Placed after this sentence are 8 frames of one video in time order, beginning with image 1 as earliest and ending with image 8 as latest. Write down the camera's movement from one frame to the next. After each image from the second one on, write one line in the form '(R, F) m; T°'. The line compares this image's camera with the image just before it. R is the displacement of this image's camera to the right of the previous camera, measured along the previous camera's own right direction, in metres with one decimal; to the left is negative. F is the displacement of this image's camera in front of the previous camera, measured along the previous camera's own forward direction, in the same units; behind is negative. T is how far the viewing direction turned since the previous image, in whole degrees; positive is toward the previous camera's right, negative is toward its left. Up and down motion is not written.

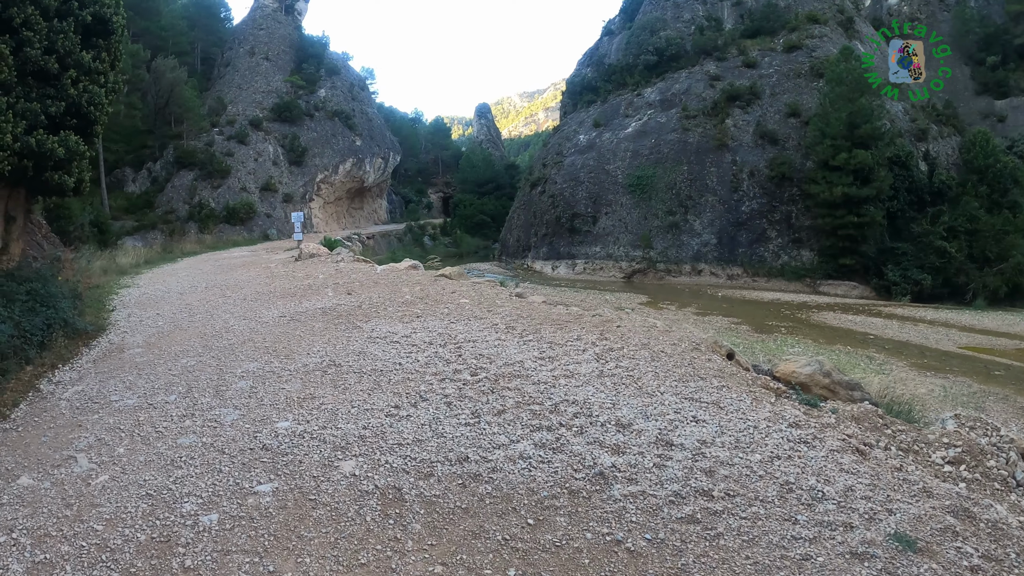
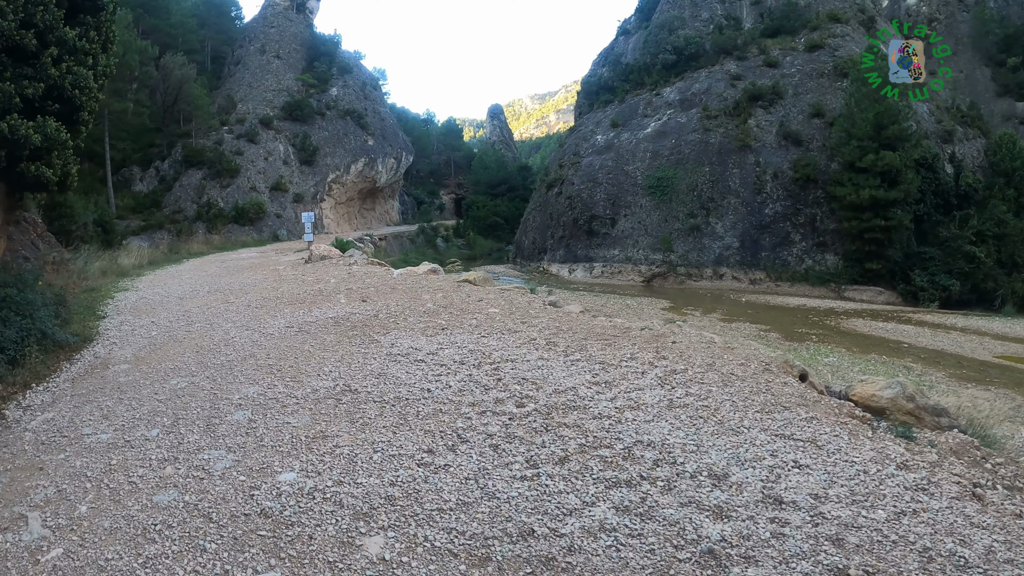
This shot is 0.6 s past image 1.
(-0.3, +0.9) m; -1°
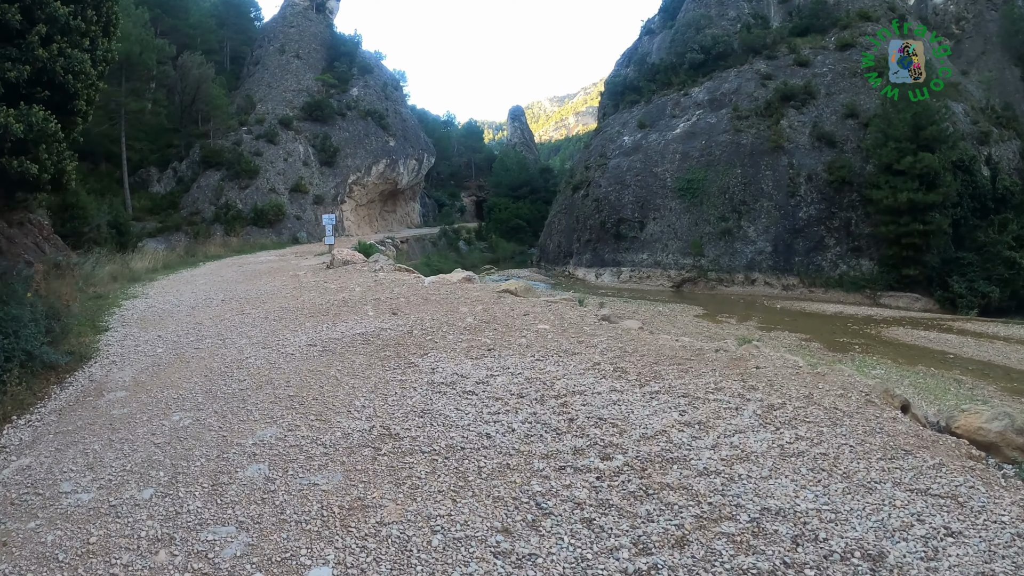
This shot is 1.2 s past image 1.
(-0.4, +0.9) m; -1°
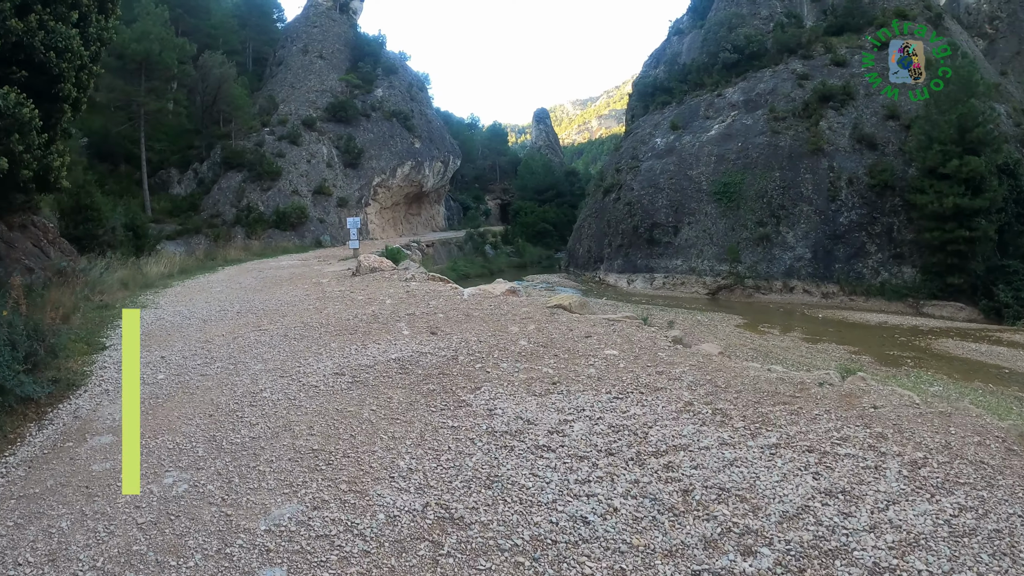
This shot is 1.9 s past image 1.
(-0.4, +0.9) m; -2°
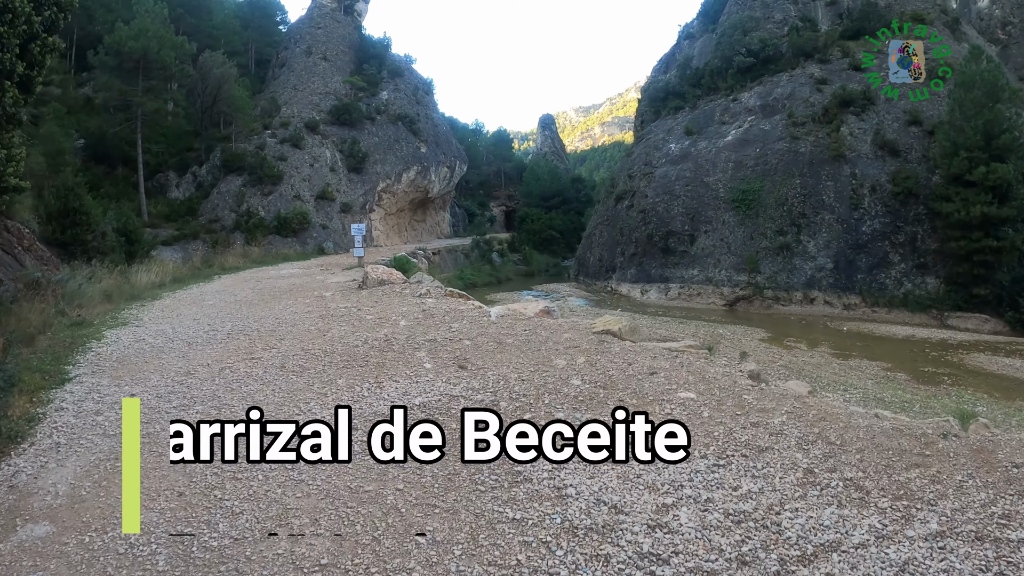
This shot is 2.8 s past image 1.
(-0.4, +1.0) m; 0°
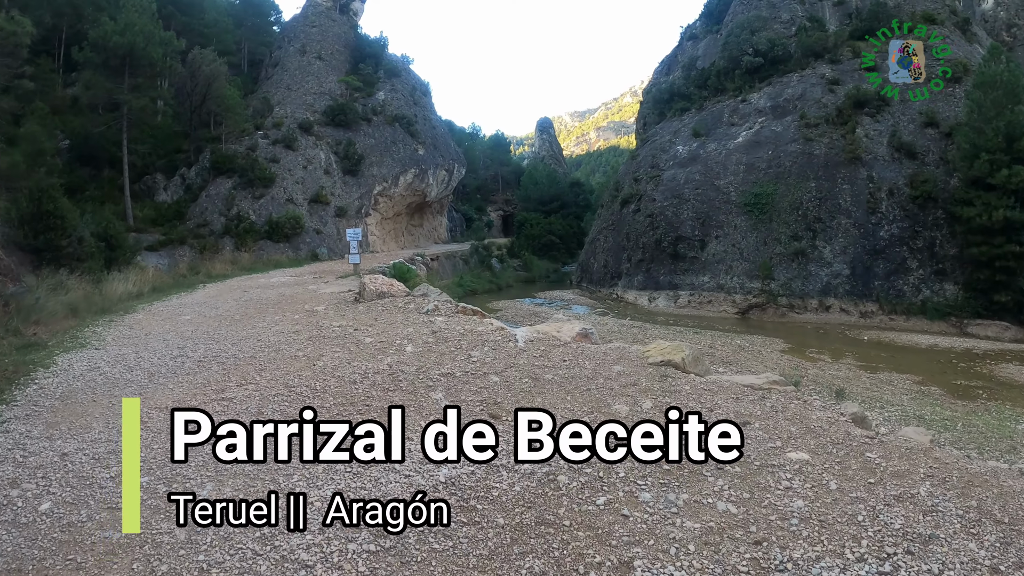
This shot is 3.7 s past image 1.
(-0.3, +1.1) m; 0°
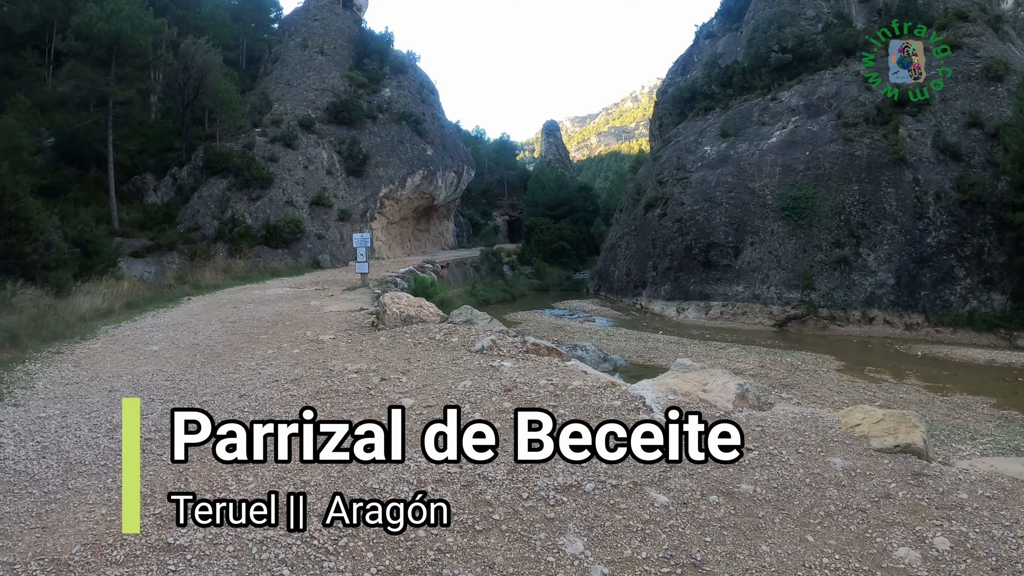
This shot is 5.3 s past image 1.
(-0.7, +1.8) m; 0°
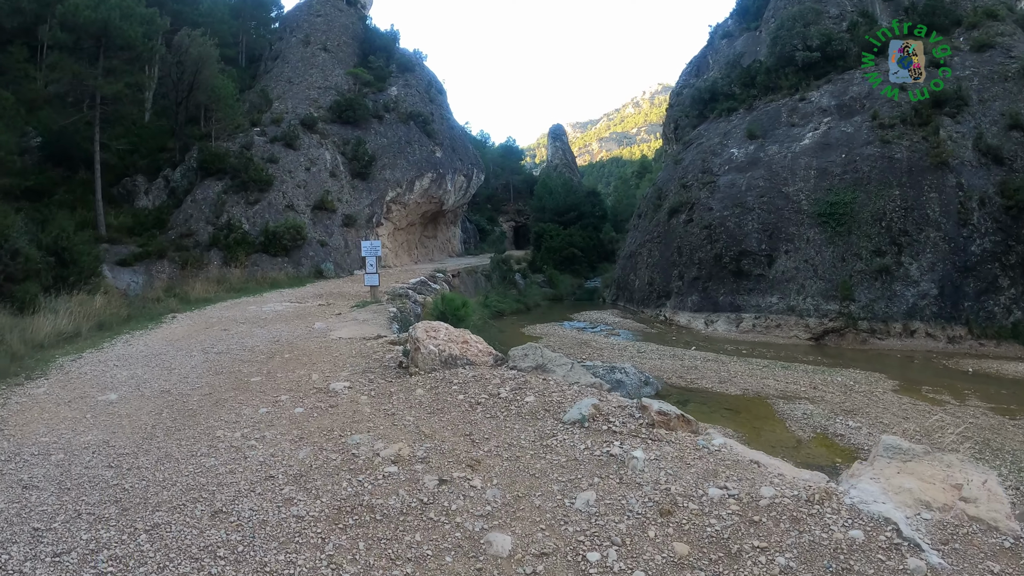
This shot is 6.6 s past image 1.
(-0.6, +1.5) m; 0°
